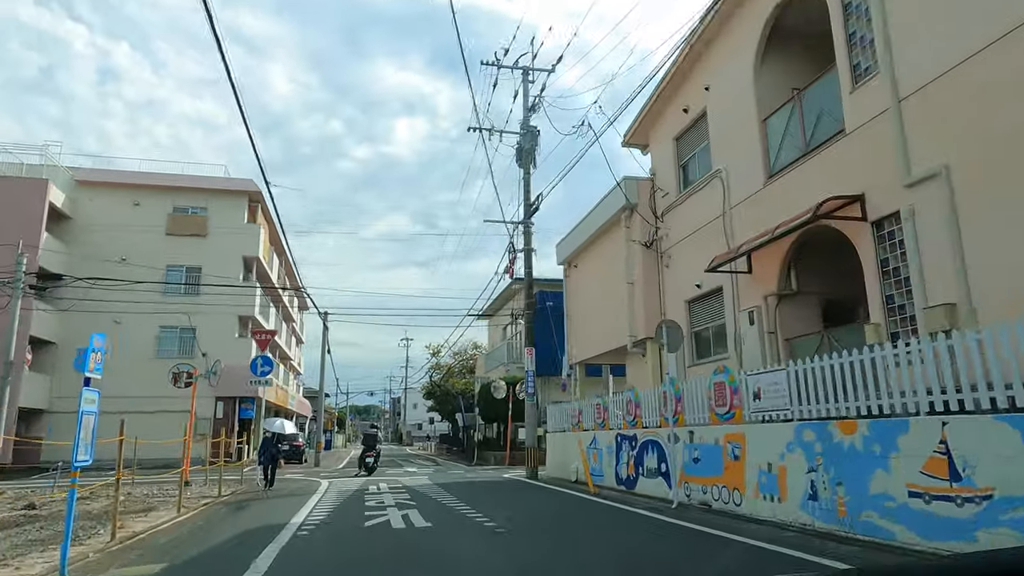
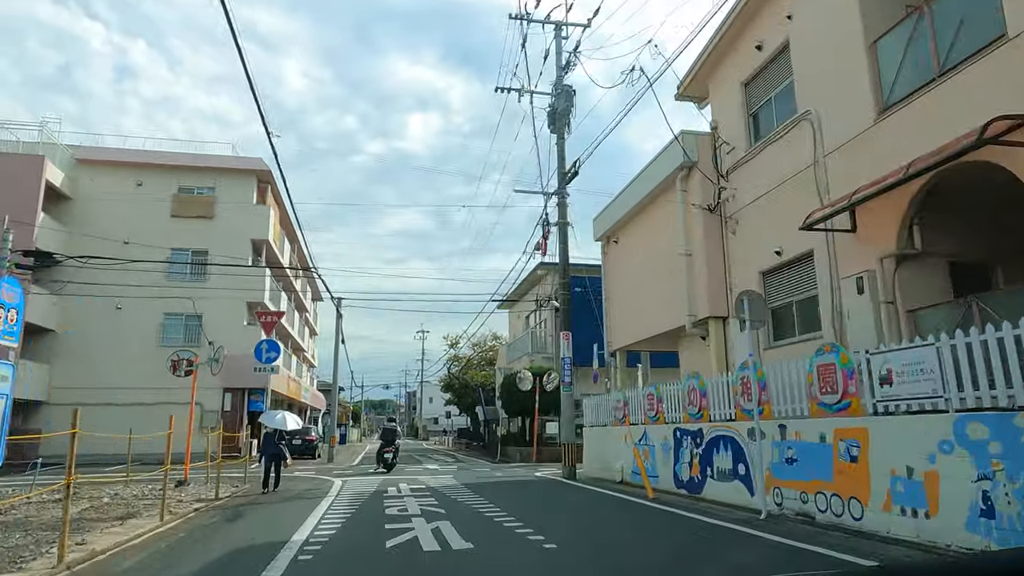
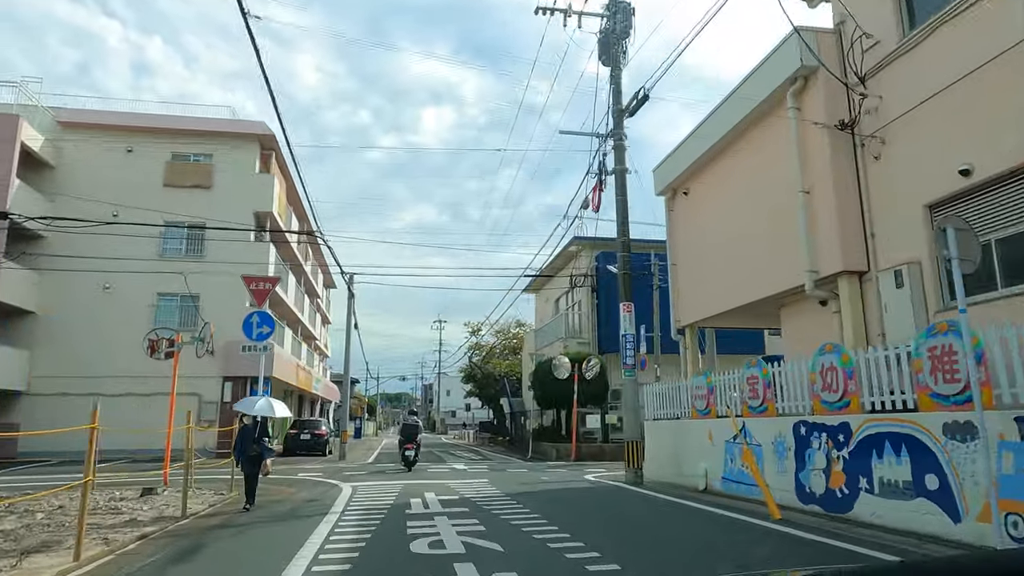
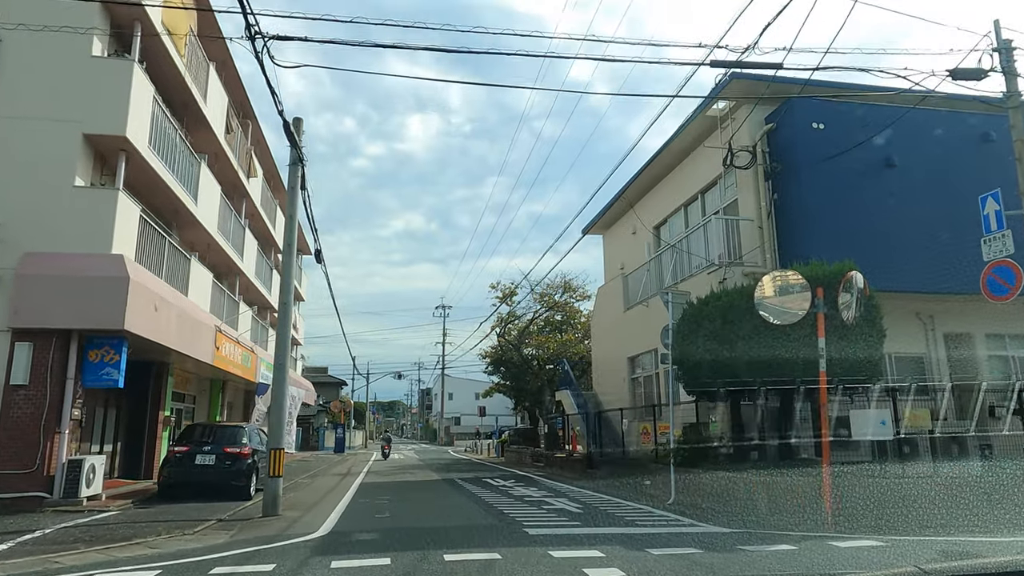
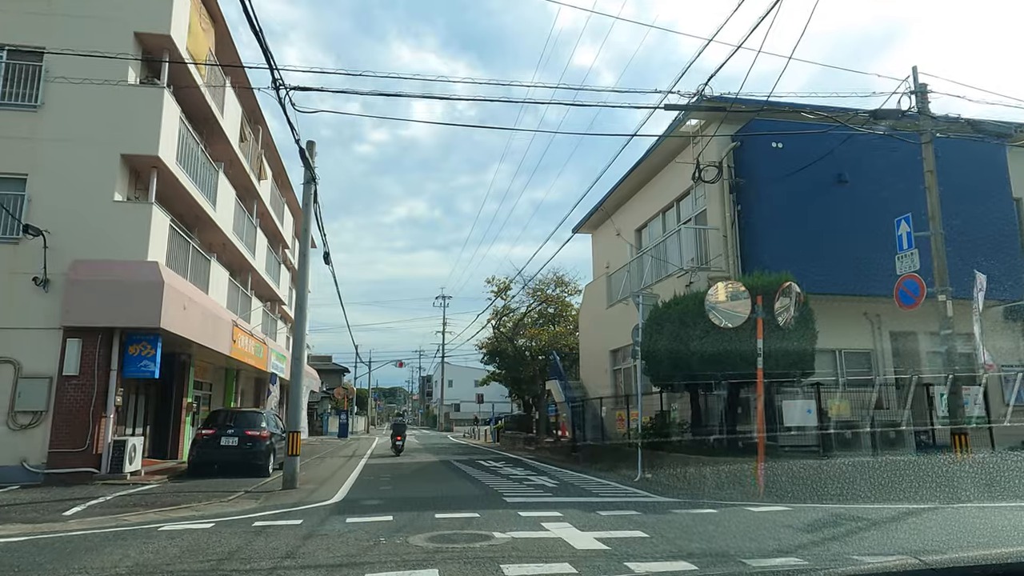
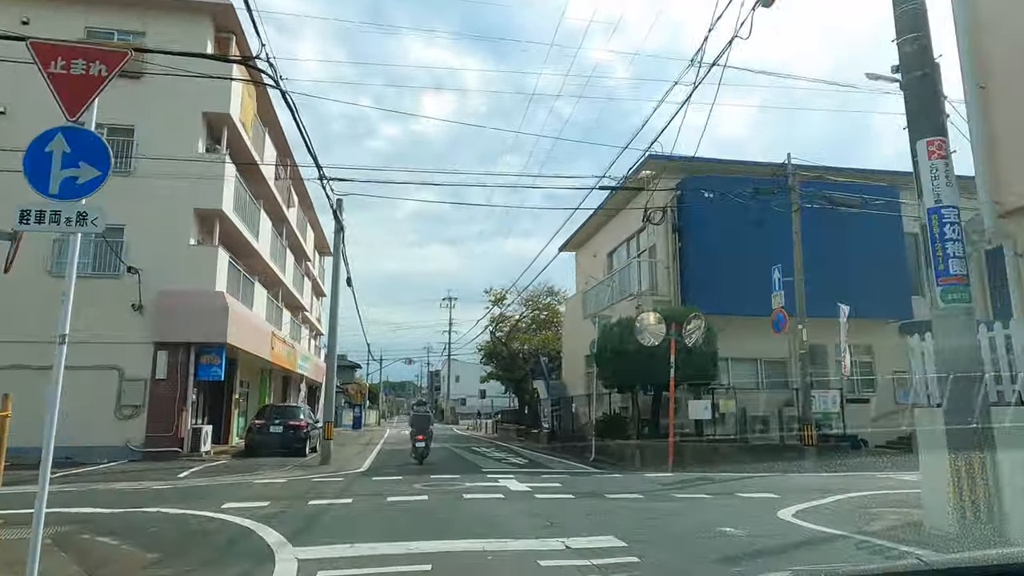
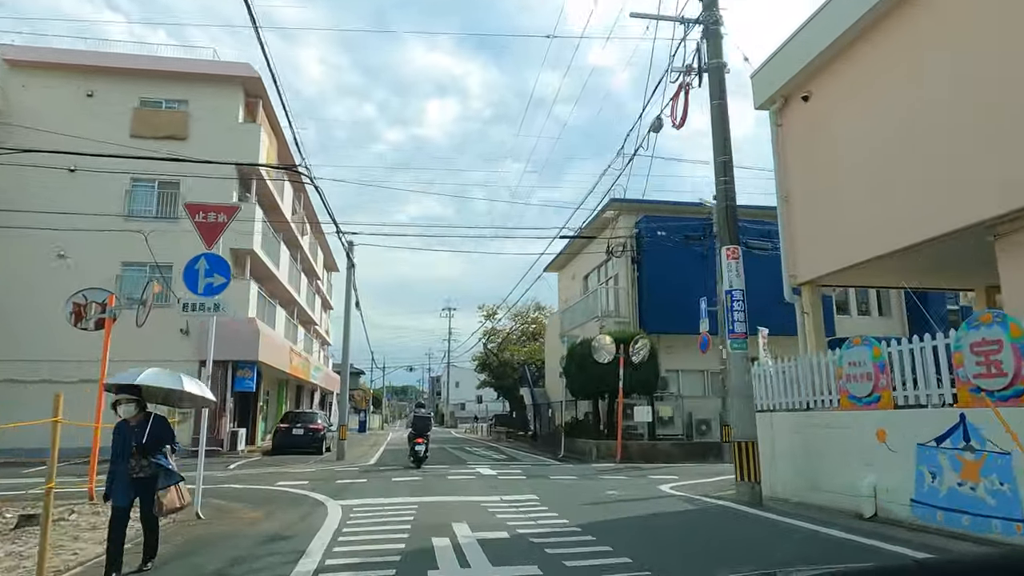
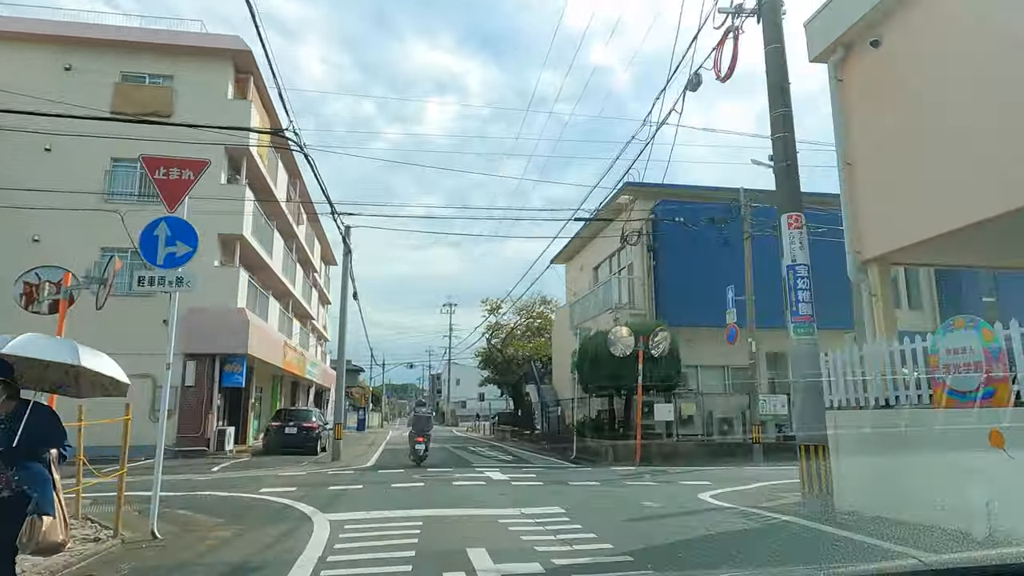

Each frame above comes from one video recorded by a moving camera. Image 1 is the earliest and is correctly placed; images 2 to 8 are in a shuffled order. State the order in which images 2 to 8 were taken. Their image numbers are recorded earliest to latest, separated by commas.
2, 3, 7, 8, 6, 5, 4
